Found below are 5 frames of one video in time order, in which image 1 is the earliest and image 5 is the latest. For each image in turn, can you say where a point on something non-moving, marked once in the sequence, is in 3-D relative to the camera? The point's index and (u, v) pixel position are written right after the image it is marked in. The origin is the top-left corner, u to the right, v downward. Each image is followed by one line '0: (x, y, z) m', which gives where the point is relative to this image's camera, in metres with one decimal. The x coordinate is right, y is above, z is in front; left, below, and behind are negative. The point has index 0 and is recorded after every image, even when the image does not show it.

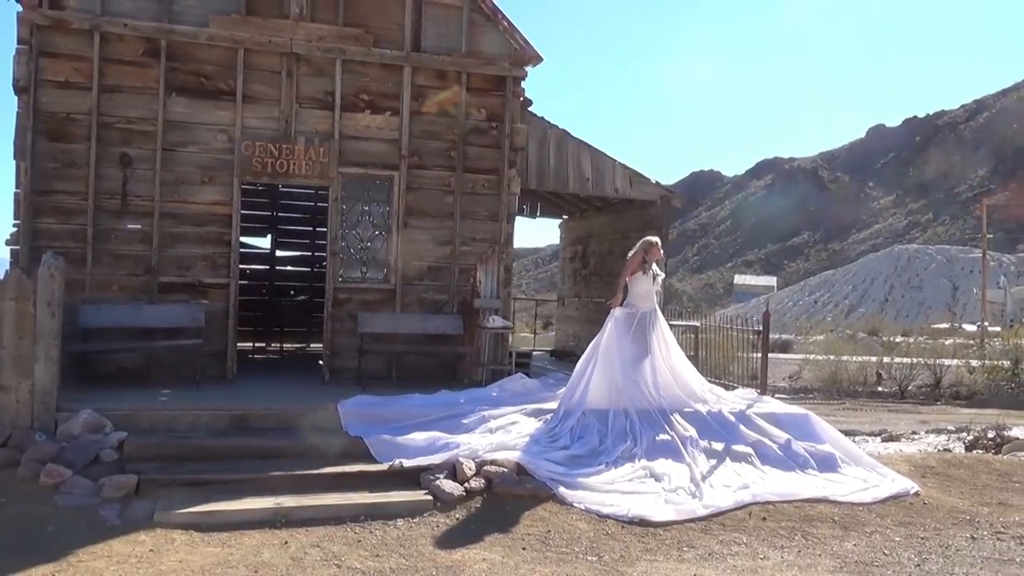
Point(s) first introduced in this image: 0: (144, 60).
0: (-3.4, +2.1, +8.6) m
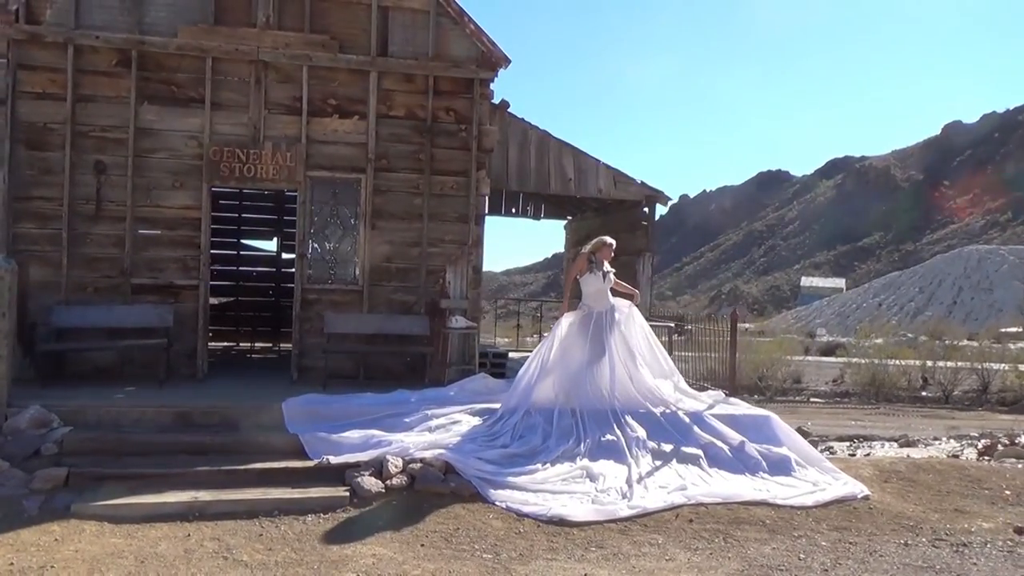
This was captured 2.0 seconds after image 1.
0: (-3.8, +2.1, +8.9) m
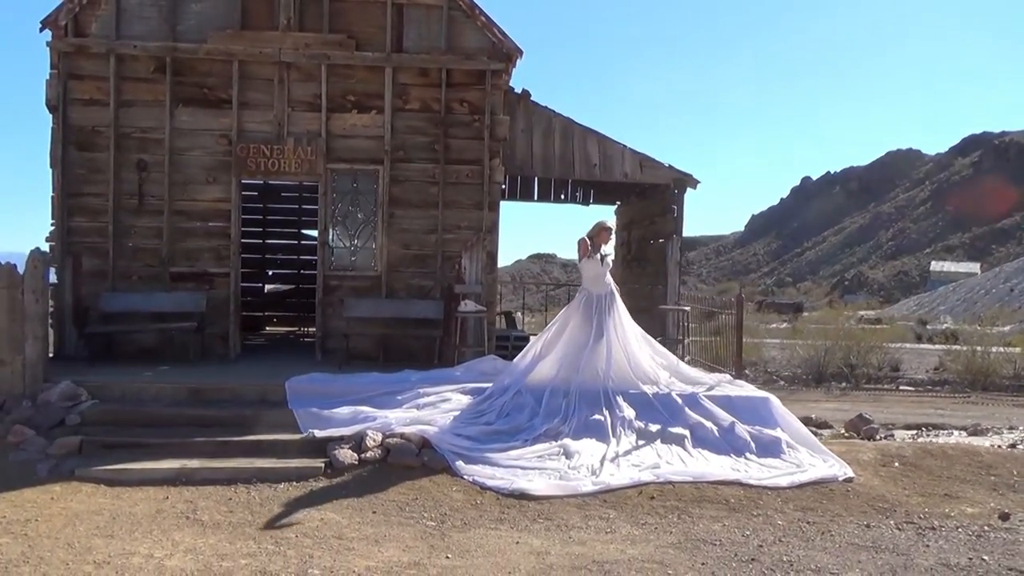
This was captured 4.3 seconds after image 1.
0: (-3.8, +2.3, +9.7) m
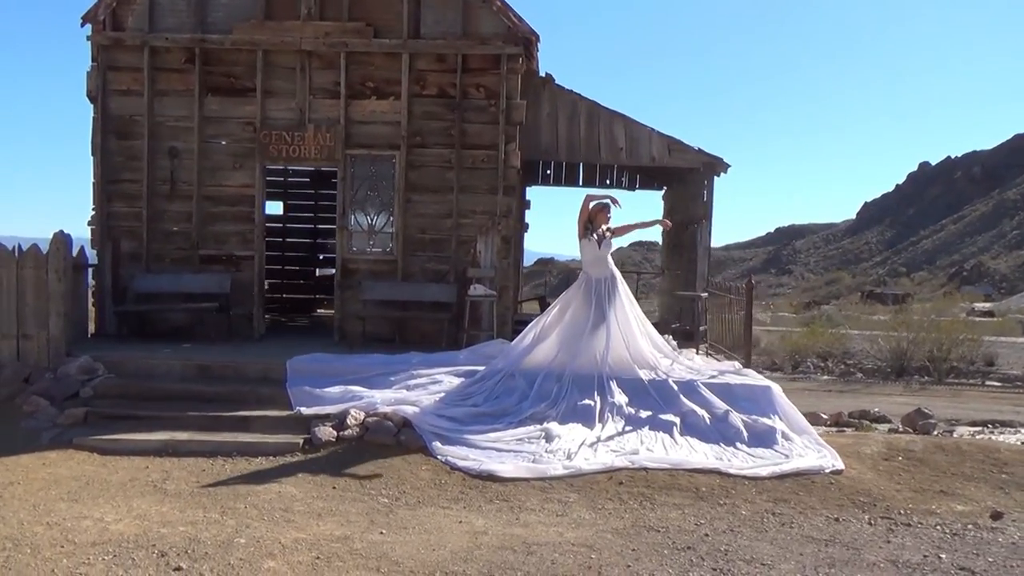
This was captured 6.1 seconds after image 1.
0: (-3.6, +2.5, +10.1) m
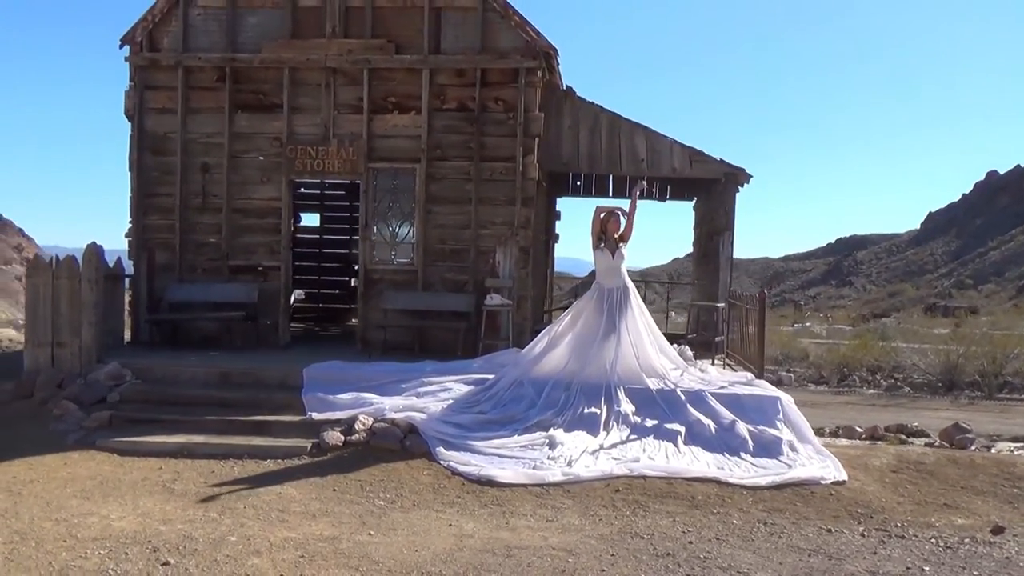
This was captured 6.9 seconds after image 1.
0: (-3.4, +2.3, +10.5) m
